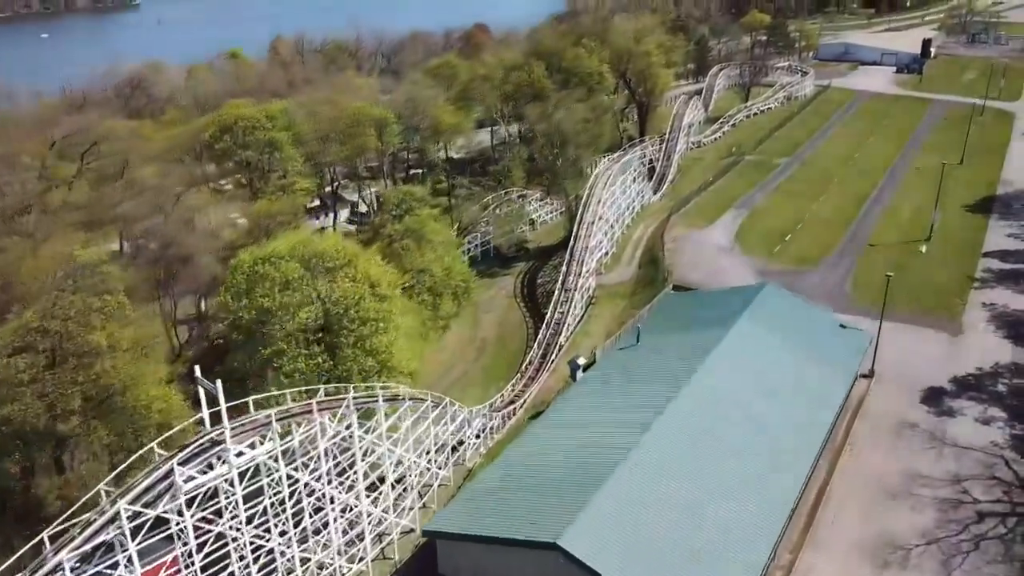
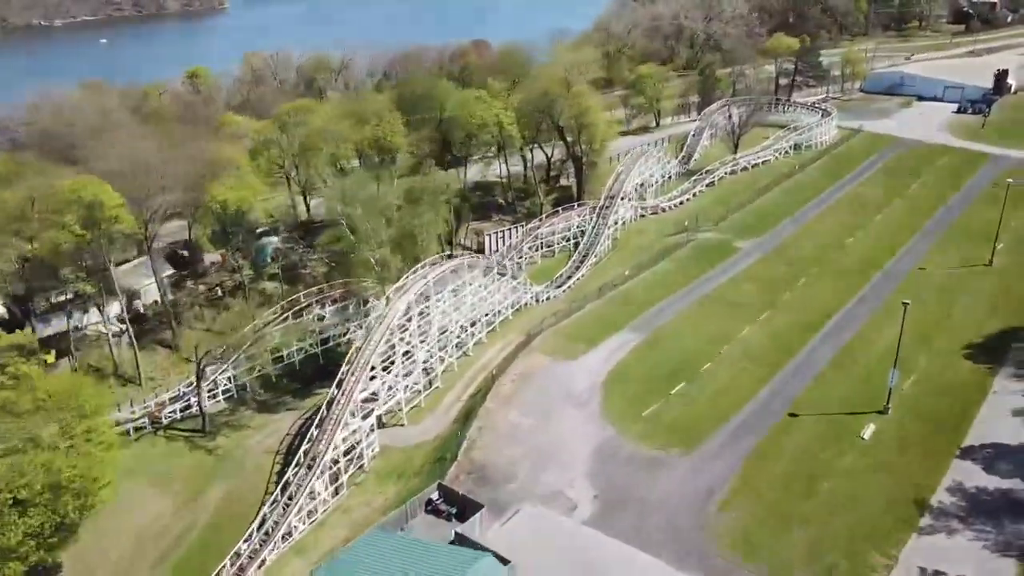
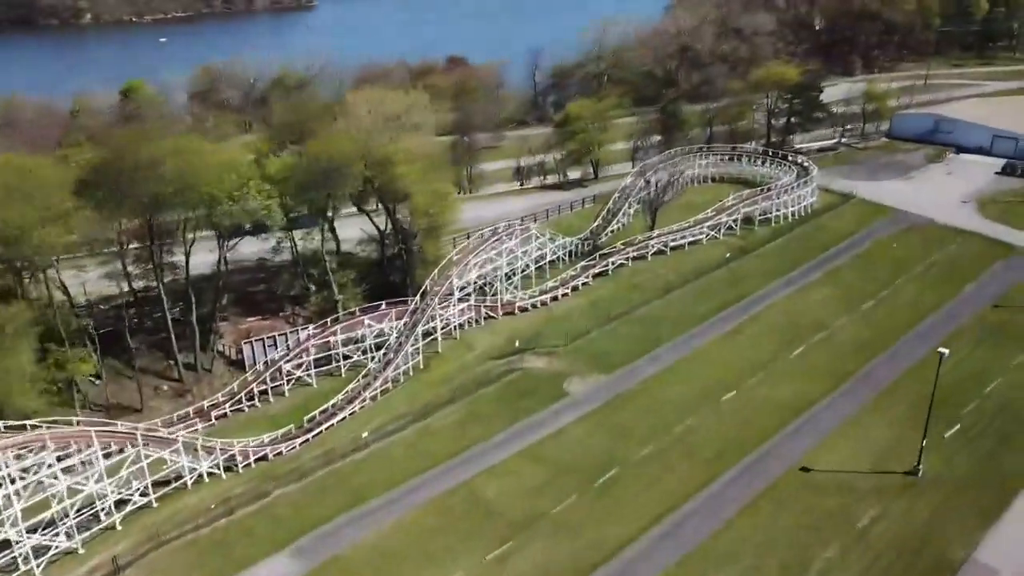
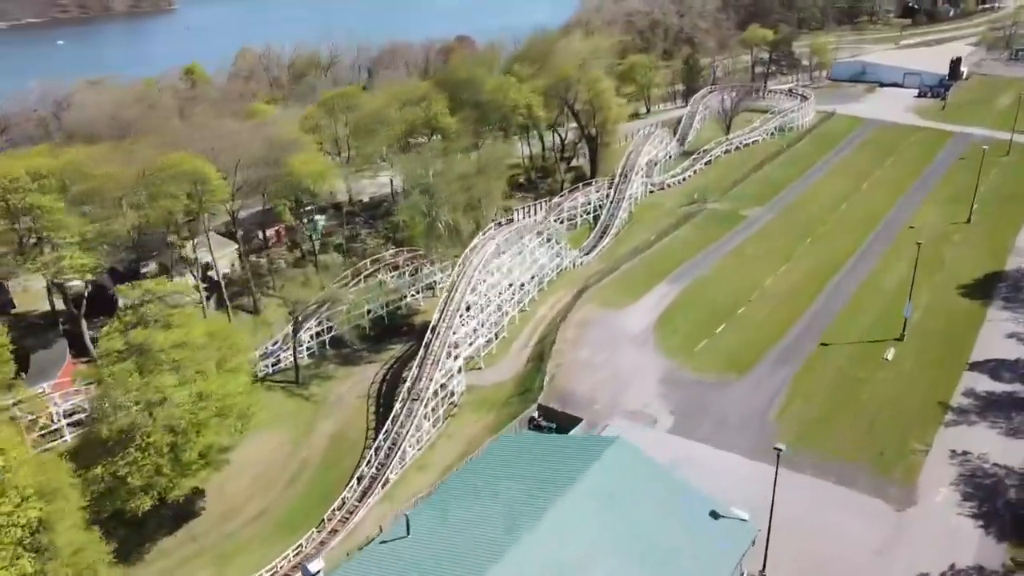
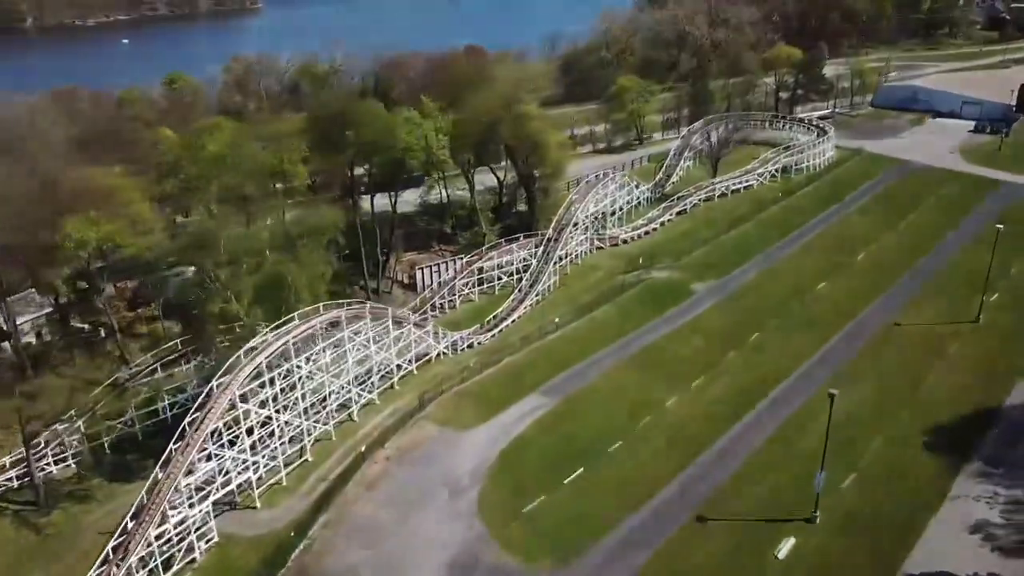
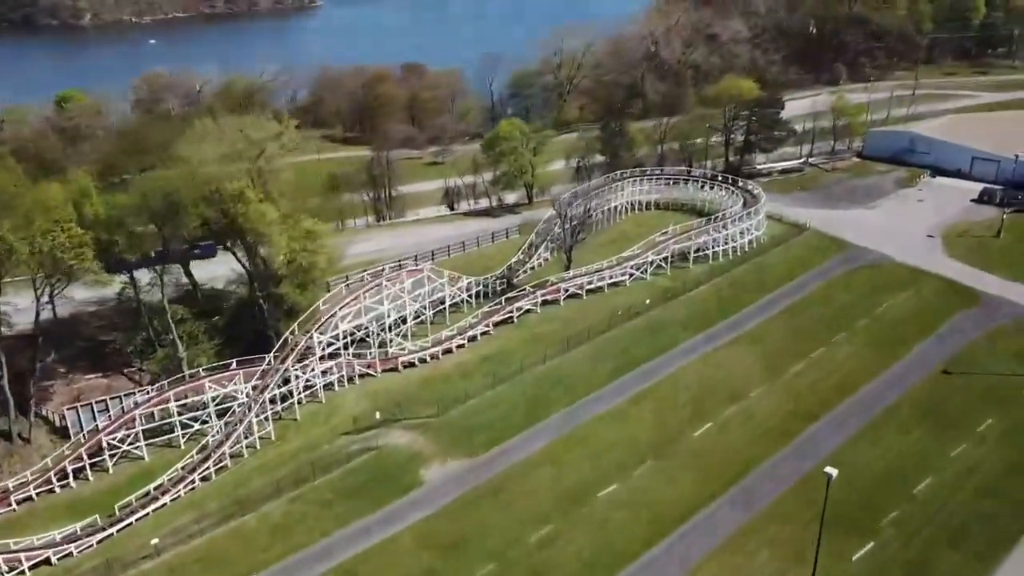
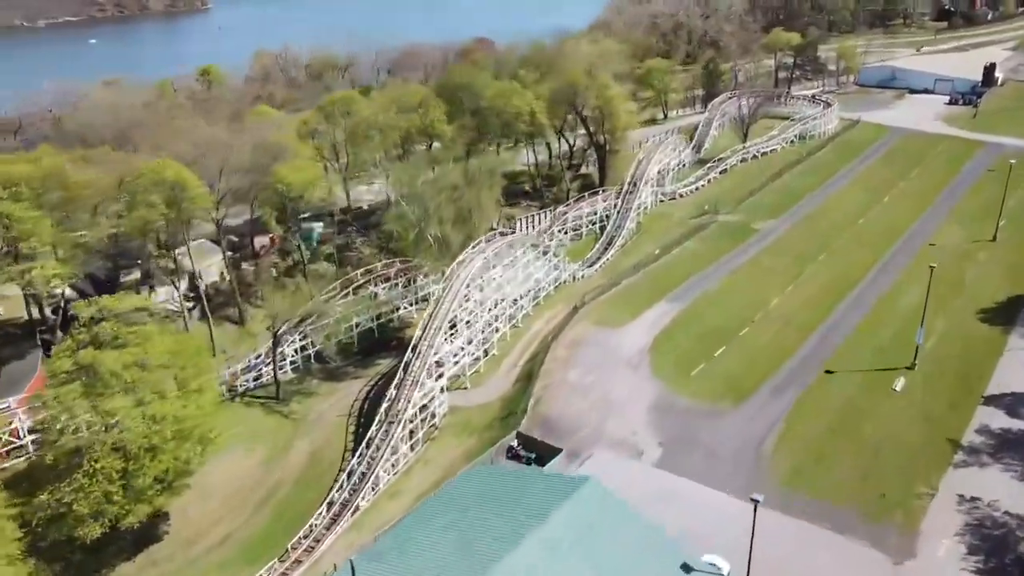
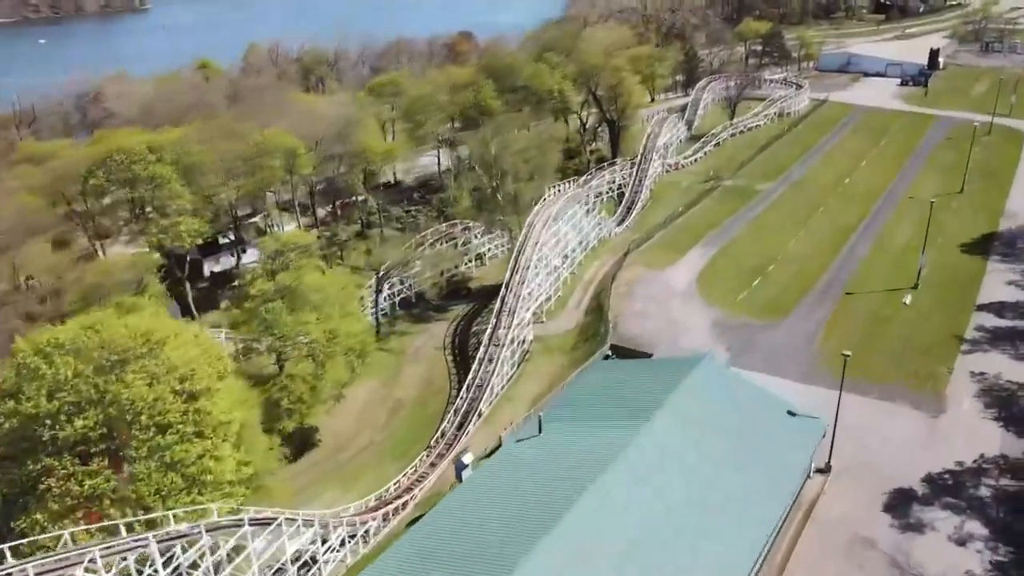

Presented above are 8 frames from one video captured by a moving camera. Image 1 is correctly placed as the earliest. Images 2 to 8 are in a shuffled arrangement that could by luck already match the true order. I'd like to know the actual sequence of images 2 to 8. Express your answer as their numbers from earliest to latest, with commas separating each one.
8, 4, 7, 2, 5, 3, 6
